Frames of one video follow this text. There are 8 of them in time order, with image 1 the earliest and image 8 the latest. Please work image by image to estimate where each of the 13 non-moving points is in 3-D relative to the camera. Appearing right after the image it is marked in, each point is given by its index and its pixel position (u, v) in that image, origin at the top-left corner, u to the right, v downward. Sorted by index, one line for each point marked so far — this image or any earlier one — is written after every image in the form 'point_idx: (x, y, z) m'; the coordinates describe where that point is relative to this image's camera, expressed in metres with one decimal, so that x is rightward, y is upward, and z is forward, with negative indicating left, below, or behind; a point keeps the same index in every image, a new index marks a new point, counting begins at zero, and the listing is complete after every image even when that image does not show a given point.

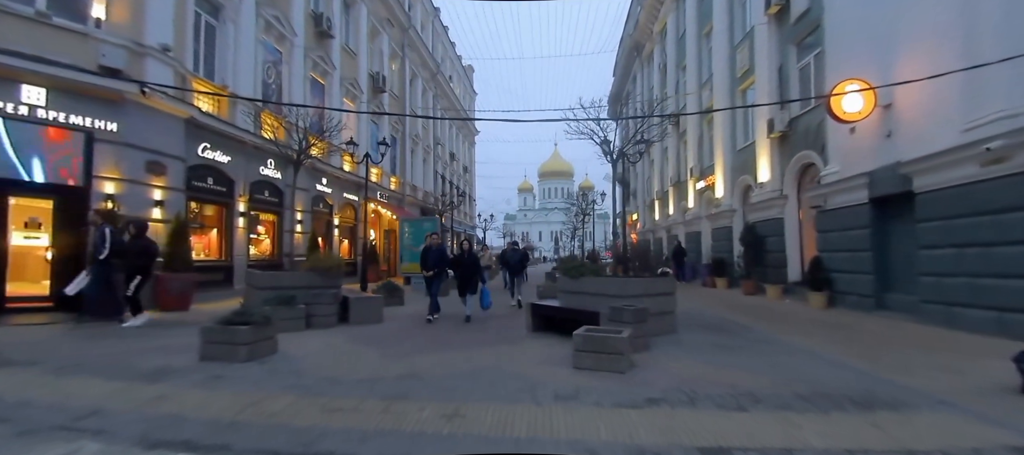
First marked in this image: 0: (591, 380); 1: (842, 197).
0: (+0.9, -1.8, +5.1) m
1: (+8.7, +0.8, +11.5) m
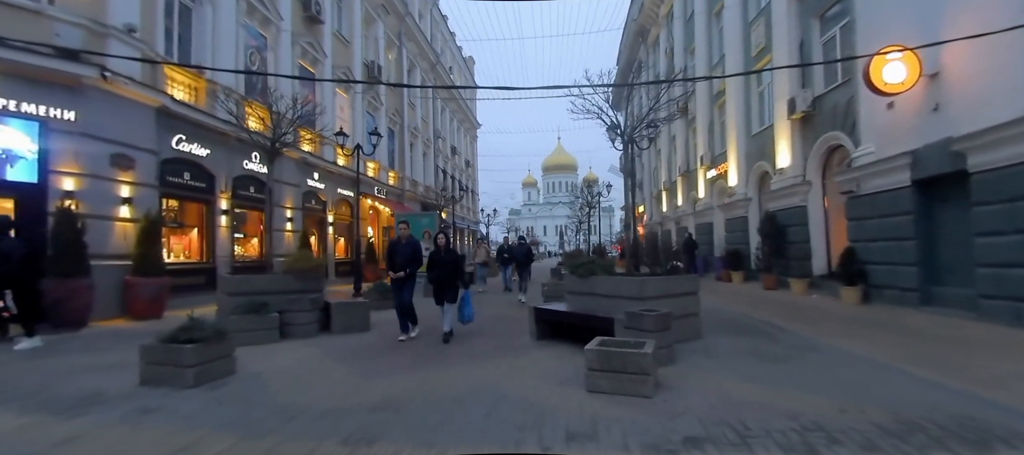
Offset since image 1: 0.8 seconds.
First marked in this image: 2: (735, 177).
0: (+0.9, -1.7, +4.0) m
1: (+8.7, +1.1, +10.4) m
2: (+9.5, +2.1, +18.6) m
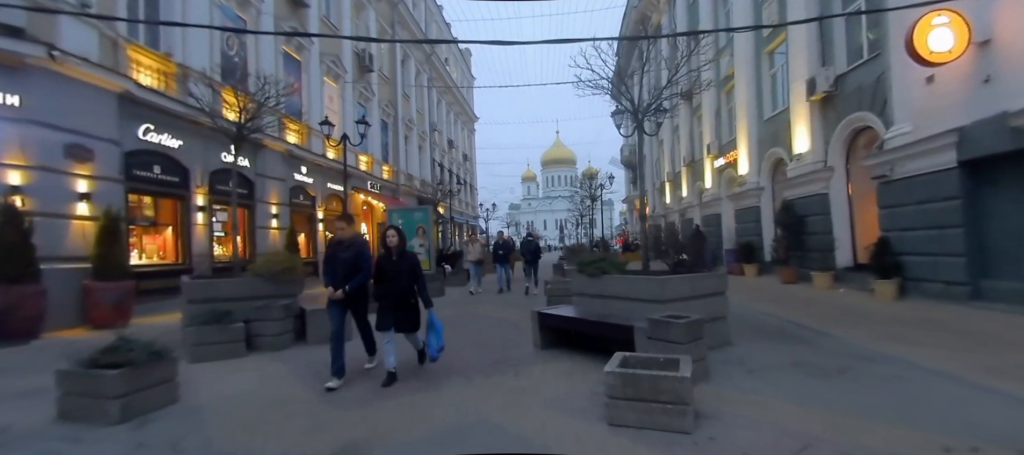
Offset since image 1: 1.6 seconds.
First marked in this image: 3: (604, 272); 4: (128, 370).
0: (+0.9, -1.6, +3.1) m
1: (+8.7, +1.4, +9.4) m
2: (+9.5, +2.5, +17.6) m
3: (+1.5, -0.7, +7.0) m
4: (-3.7, -1.4, +4.2) m
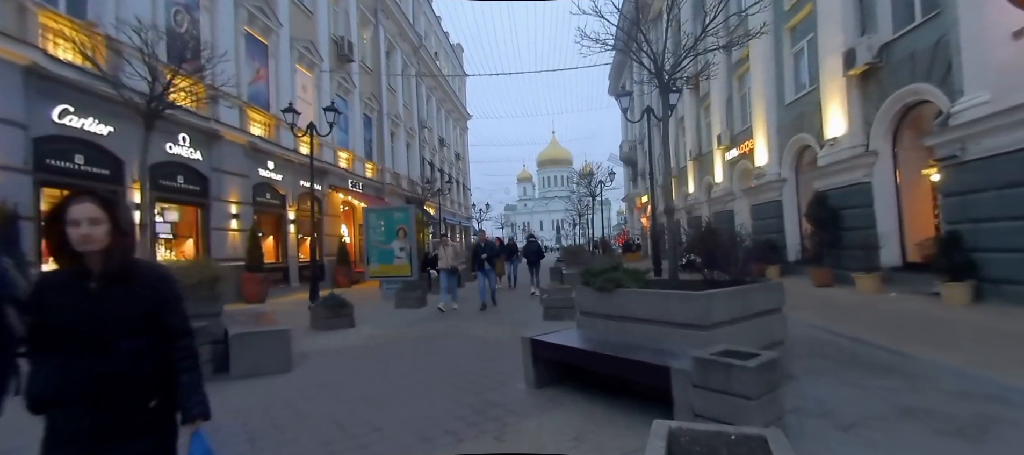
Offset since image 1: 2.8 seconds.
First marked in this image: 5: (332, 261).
0: (+0.7, -1.5, +1.3) m
1: (+8.4, +1.5, +7.6) m
2: (+9.2, +2.6, +15.9) m
3: (+1.3, -0.6, +5.2) m
4: (-3.9, -1.3, +2.3) m
5: (-7.8, -1.4, +18.8) m
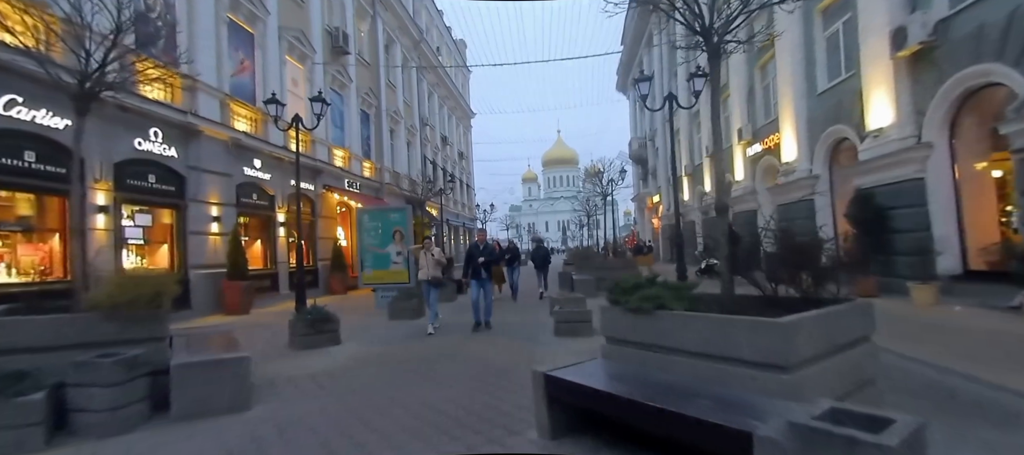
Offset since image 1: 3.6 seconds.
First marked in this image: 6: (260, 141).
0: (+0.8, -1.6, +0.1) m
1: (+8.5, +1.5, +6.3) m
2: (+9.4, +2.6, +14.6) m
3: (+1.4, -0.7, +4.0) m
4: (-3.8, -1.4, +1.2) m
5: (-7.5, -1.5, +17.6) m
6: (-8.2, +2.8, +14.2) m
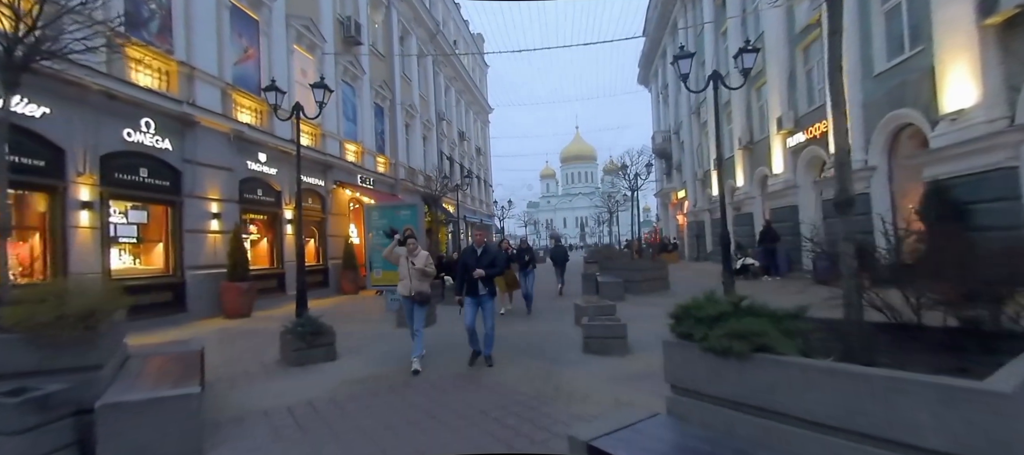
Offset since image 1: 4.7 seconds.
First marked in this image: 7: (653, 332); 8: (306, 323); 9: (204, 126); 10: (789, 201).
0: (+0.8, -1.6, -1.1) m
1: (+8.8, +1.5, +4.9) m
2: (+10.0, +2.7, +13.1) m
3: (+1.6, -0.7, +2.8) m
4: (-3.7, -1.4, +0.2) m
5: (-6.8, -1.4, +16.8) m
6: (-7.6, +2.9, +13.4) m
7: (+2.6, -2.0, +8.1) m
8: (-3.3, -1.5, +7.0) m
9: (-8.0, +2.7, +11.4) m
10: (+10.6, +1.0, +16.6) m
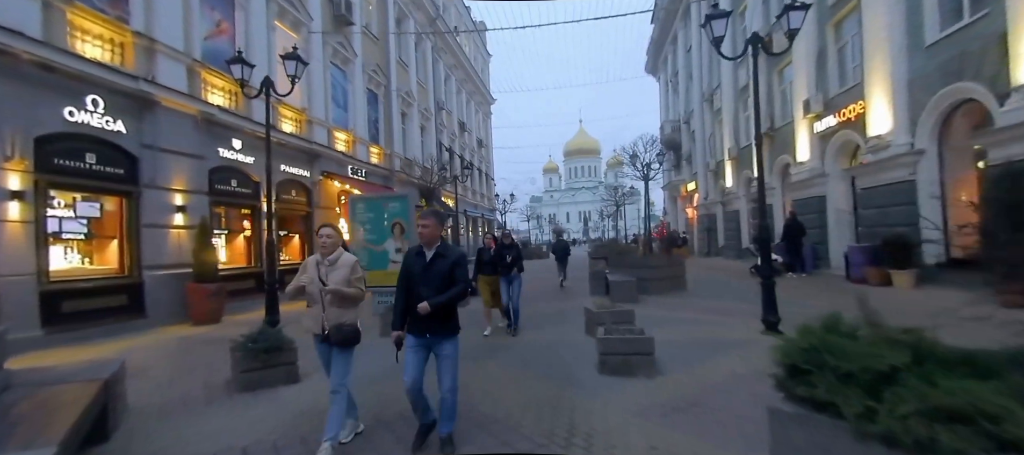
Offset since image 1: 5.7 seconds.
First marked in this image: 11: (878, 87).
0: (+0.8, -1.6, -2.4) m
1: (+8.8, +1.6, +3.5) m
2: (+10.0, +2.9, +11.7) m
3: (+1.5, -0.6, +1.5) m
4: (-3.8, -1.4, -1.0) m
5: (-6.7, -1.2, +15.6) m
6: (-7.6, +3.0, +12.1) m
7: (+2.6, -1.8, +6.8) m
8: (-3.3, -1.4, +5.7) m
9: (-8.0, +2.8, +10.2) m
10: (+10.6, +1.3, +15.3) m
11: (+10.0, +3.8, +11.9) m
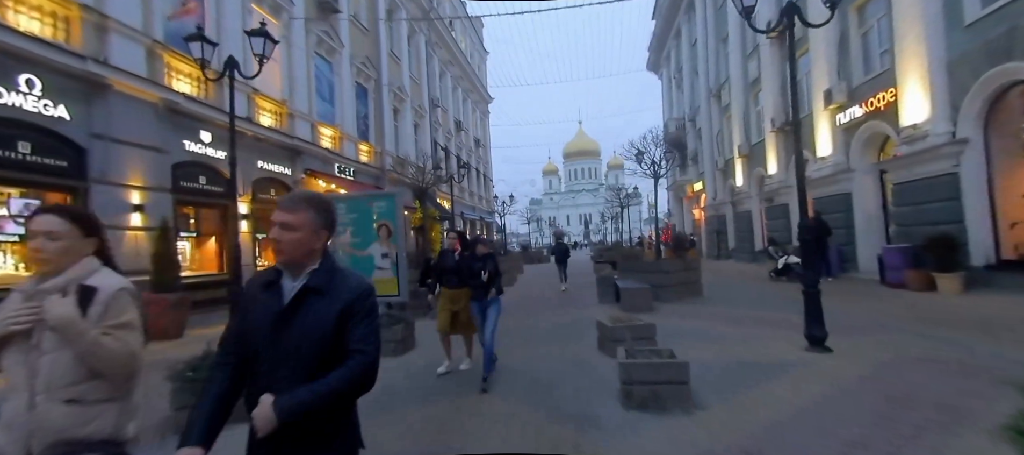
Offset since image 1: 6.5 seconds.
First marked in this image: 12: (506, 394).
0: (+0.8, -1.4, -3.5) m
1: (+8.8, +1.7, +2.4) m
2: (+10.0, +2.9, +10.6) m
3: (+1.5, -0.5, +0.4) m
4: (-3.8, -1.3, -2.2) m
5: (-6.8, -1.3, +14.4) m
6: (-7.6, +3.0, +10.9) m
7: (+2.6, -1.8, +5.6) m
8: (-3.3, -1.4, +4.5) m
9: (-8.0, +2.8, +9.0) m
10: (+10.6, +1.3, +14.1) m
11: (+9.9, +3.8, +10.7) m
12: (-0.1, -1.8, +5.0) m
